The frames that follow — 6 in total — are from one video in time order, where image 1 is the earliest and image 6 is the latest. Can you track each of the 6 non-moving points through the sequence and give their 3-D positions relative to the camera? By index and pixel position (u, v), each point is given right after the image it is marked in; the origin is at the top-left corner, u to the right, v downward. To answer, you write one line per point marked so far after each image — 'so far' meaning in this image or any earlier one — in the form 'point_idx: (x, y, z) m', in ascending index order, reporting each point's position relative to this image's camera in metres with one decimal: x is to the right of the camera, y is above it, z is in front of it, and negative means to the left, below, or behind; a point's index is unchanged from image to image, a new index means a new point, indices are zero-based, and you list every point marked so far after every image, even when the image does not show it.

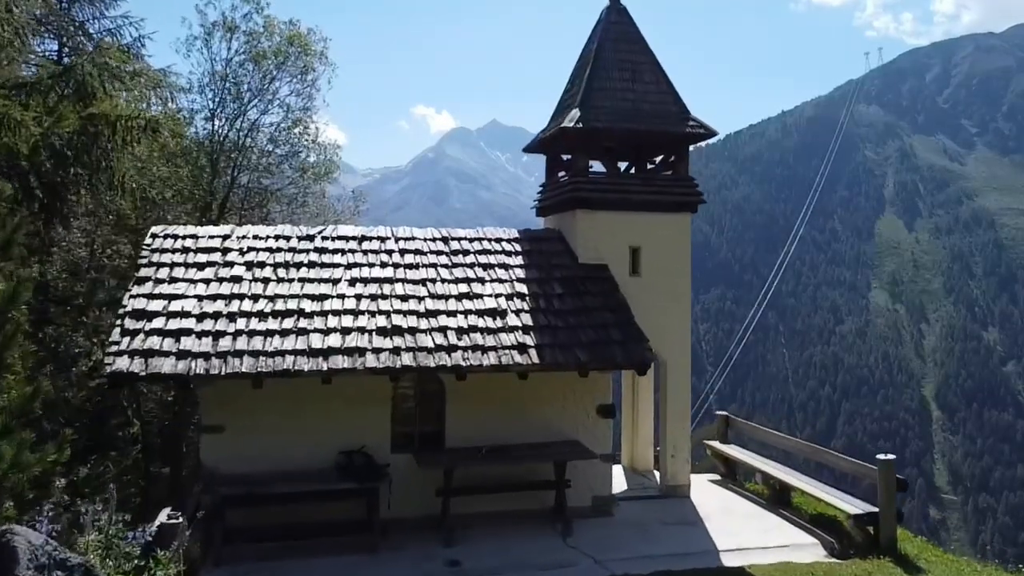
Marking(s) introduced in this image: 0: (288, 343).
0: (-2.5, -0.6, +8.6) m
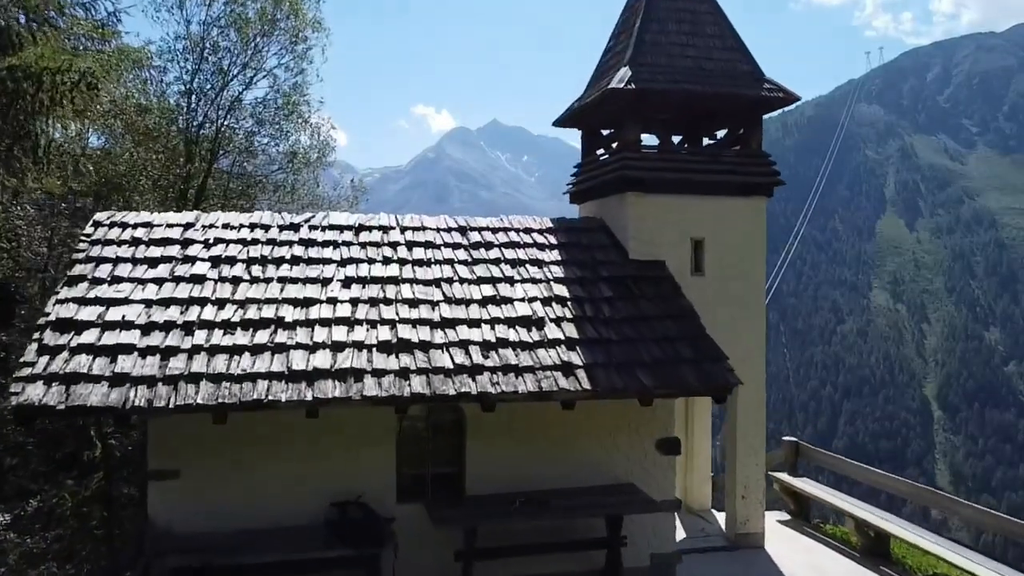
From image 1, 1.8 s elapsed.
0: (-2.1, -0.7, +6.5) m
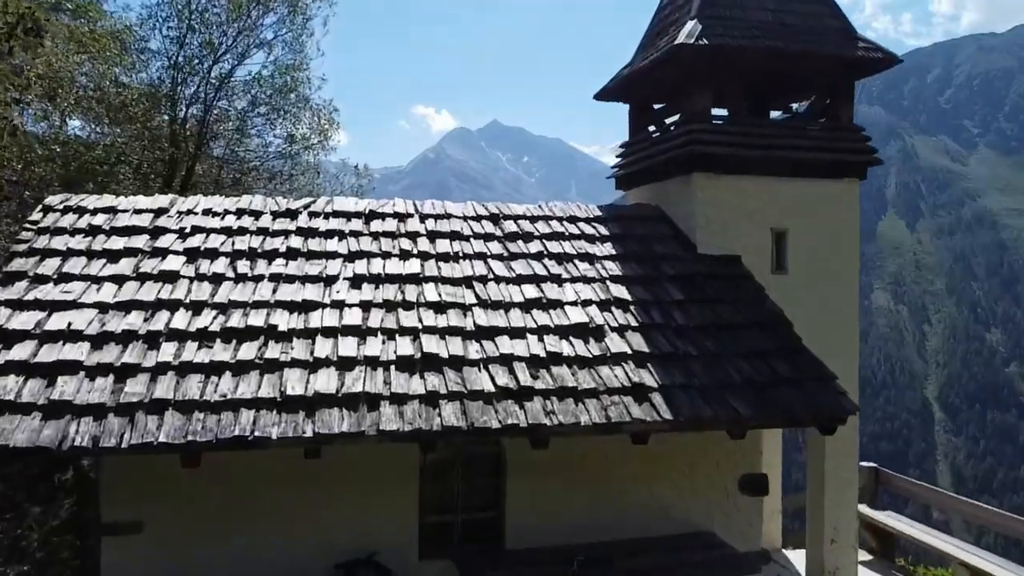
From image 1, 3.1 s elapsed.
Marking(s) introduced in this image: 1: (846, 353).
0: (-1.7, -0.7, +5.0) m
1: (+3.2, -0.6, +7.4) m
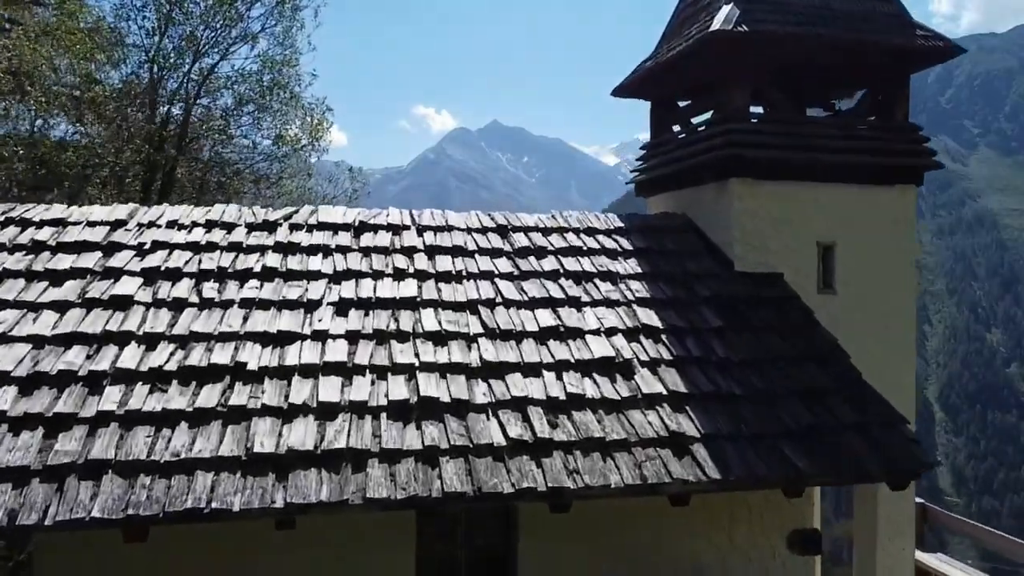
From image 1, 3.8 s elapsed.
0: (-1.7, -0.8, +4.1) m
1: (+3.3, -0.8, +6.5) m
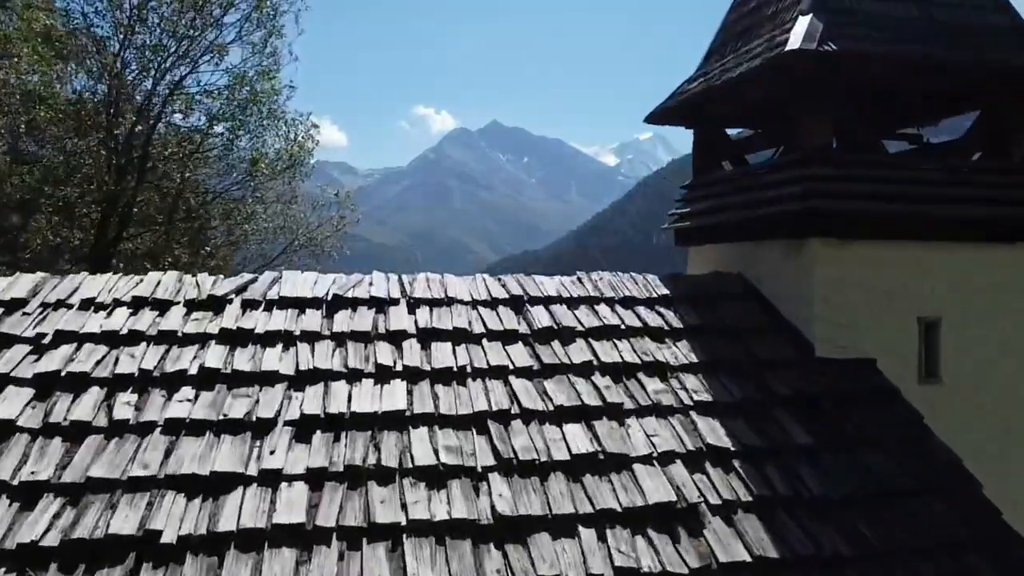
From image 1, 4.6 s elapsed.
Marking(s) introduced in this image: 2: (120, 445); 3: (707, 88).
0: (-1.5, -1.4, +2.7) m
1: (+3.4, -1.4, +5.2) m
2: (-1.9, -0.8, +3.6) m
3: (+1.5, +1.5, +5.7) m
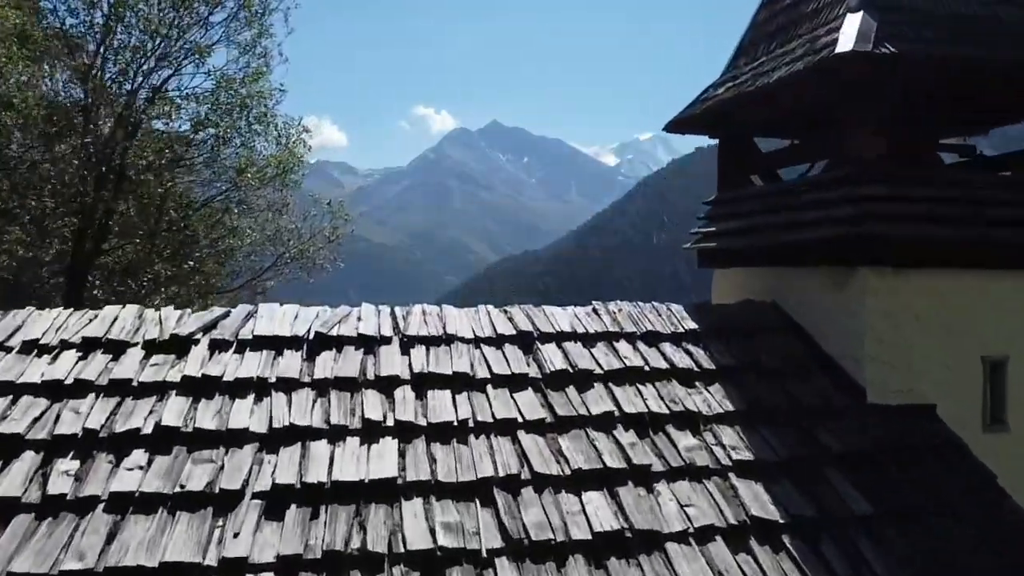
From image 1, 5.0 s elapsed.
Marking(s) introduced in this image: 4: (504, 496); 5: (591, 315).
0: (-1.5, -1.6, +2.1) m
1: (+3.5, -1.6, +4.6) m
2: (-1.8, -1.0, +3.0) m
3: (+1.5, +1.3, +5.1) m
4: (0.0, -0.9, +3.4) m
5: (+0.5, -0.2, +4.7) m
